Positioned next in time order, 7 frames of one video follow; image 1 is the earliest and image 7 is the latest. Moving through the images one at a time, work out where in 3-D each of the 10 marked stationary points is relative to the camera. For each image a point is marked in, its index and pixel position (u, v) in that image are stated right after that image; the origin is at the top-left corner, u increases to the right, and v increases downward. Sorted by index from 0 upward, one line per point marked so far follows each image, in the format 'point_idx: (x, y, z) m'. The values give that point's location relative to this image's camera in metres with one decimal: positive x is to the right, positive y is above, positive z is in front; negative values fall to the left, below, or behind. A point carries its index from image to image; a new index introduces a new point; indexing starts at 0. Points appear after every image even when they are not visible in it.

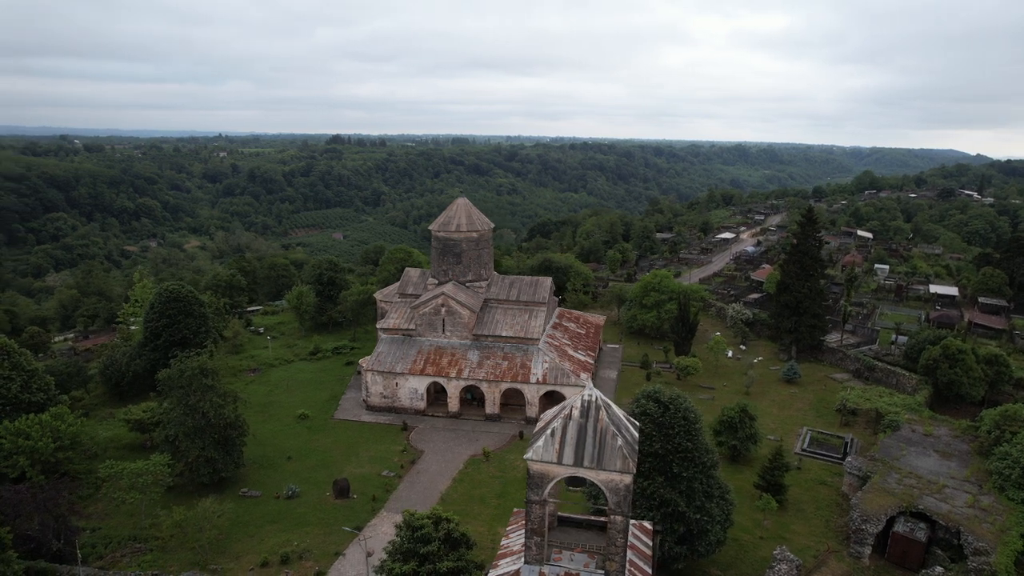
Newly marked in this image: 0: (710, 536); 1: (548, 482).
0: (+5.3, -6.6, +17.2) m
1: (+0.7, -3.8, +12.6) m
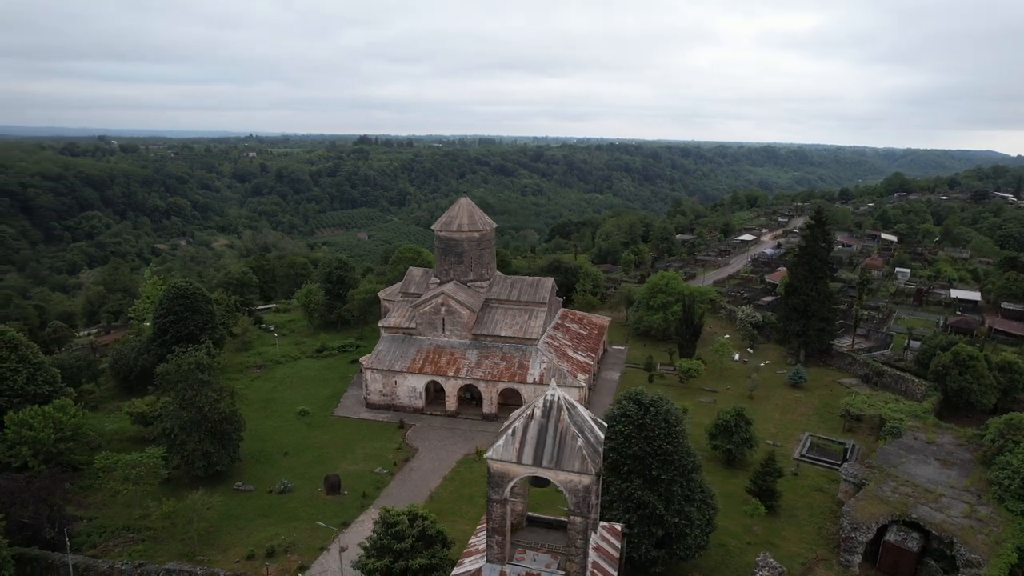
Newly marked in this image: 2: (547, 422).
0: (+4.7, -6.7, +17.0) m
1: (-0.1, -3.8, +12.6) m
2: (+0.7, -2.6, +12.7) m
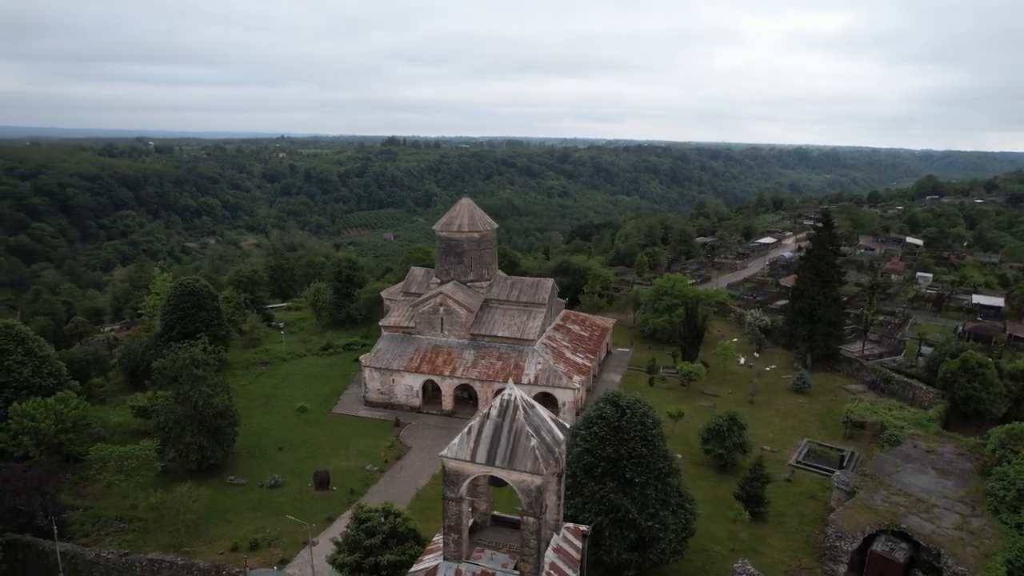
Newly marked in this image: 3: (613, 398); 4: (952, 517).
0: (+3.9, -6.7, +16.8) m
1: (-0.9, -3.8, +12.6) m
2: (-0.2, -2.6, +12.7) m
3: (+2.8, -3.1, +18.0) m
4: (+13.5, -7.0, +19.7) m
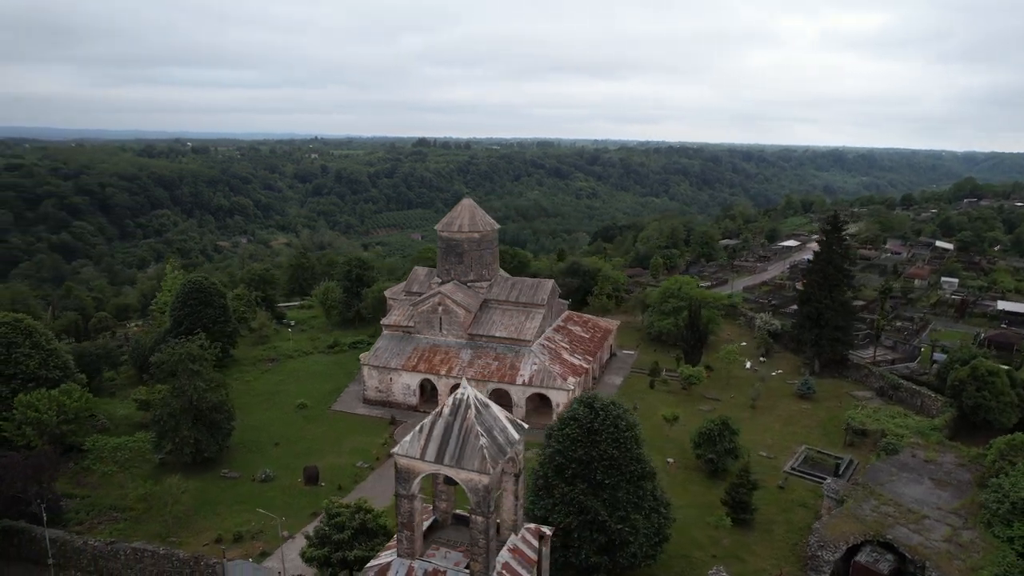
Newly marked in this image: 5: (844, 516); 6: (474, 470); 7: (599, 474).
0: (+3.1, -6.7, +16.7) m
1: (-1.9, -3.7, +12.7) m
2: (-1.2, -2.6, +12.7) m
3: (+2.1, -3.1, +17.9) m
4: (+12.8, -7.1, +19.1) m
5: (+10.3, -7.0, +19.9) m
6: (-0.7, -3.4, +12.1) m
7: (+2.3, -4.9, +16.9) m
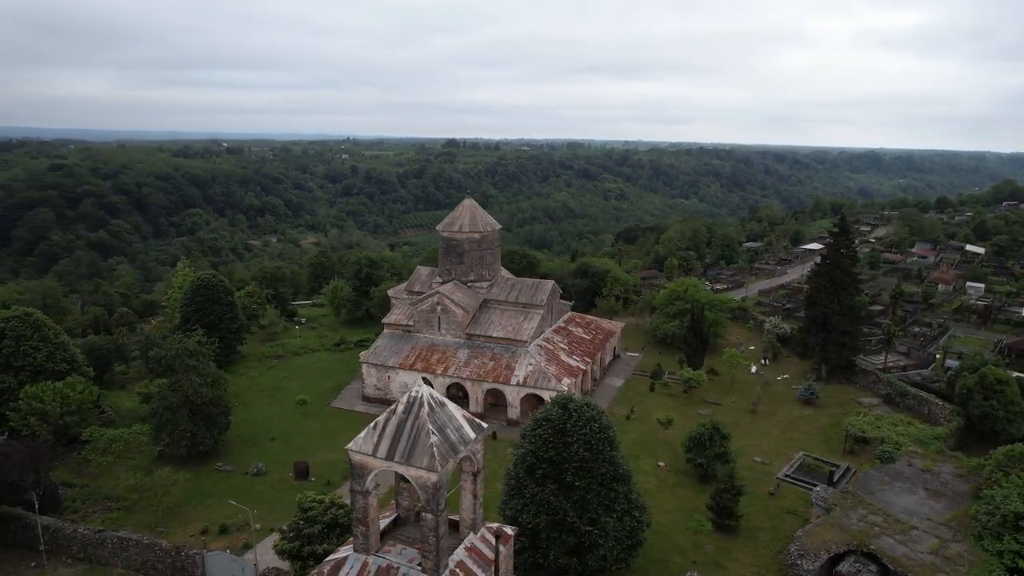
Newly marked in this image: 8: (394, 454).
0: (+2.3, -6.8, +16.6) m
1: (-2.9, -3.7, +12.8) m
2: (-2.1, -2.6, +12.8) m
3: (+1.4, -3.1, +17.9) m
4: (+12.1, -7.3, +18.6) m
5: (+9.6, -7.1, +19.5) m
6: (-1.7, -3.4, +12.2) m
7: (+1.5, -4.9, +16.8) m
8: (-2.3, -3.2, +12.5) m
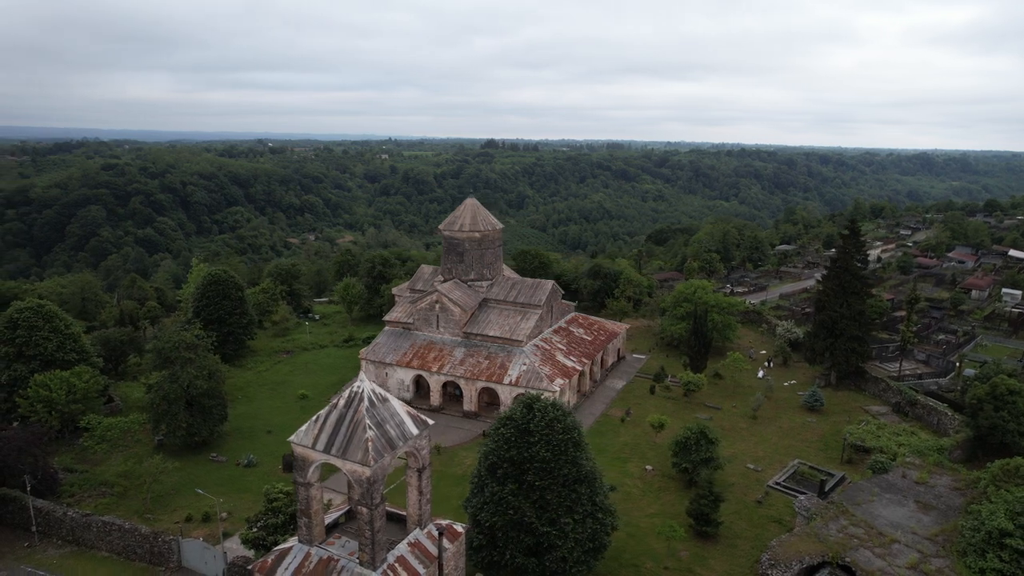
0: (+1.2, -6.7, +16.4) m
1: (-4.1, -3.6, +13.0) m
2: (-3.3, -2.5, +13.0) m
3: (+0.4, -3.1, +17.8) m
4: (+11.1, -7.4, +17.9) m
5: (+8.7, -7.2, +18.9) m
6: (-3.0, -3.3, +12.3) m
7: (+0.5, -4.8, +16.7) m
8: (-3.5, -3.1, +12.6) m
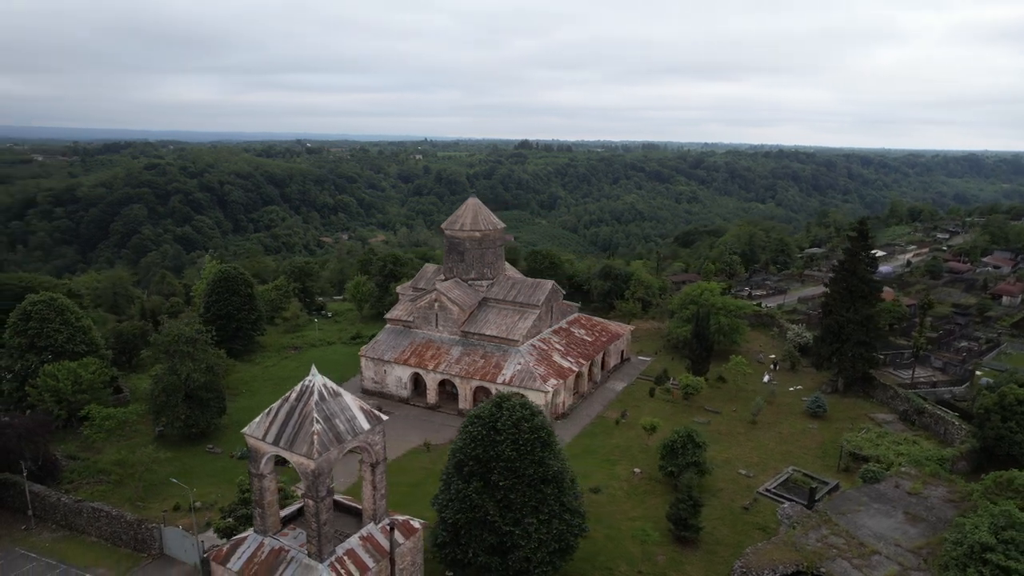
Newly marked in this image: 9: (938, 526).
0: (+0.3, -6.7, +16.4) m
1: (-5.2, -3.5, +13.3) m
2: (-4.4, -2.4, +13.2) m
3: (-0.4, -3.0, +17.8) m
4: (+10.2, -7.5, +17.3) m
5: (+7.8, -7.3, +18.5) m
6: (-4.1, -3.2, +12.5) m
7: (-0.5, -4.8, +16.7) m
8: (-4.6, -3.0, +12.8) m
9: (+12.7, -7.1, +19.1) m
